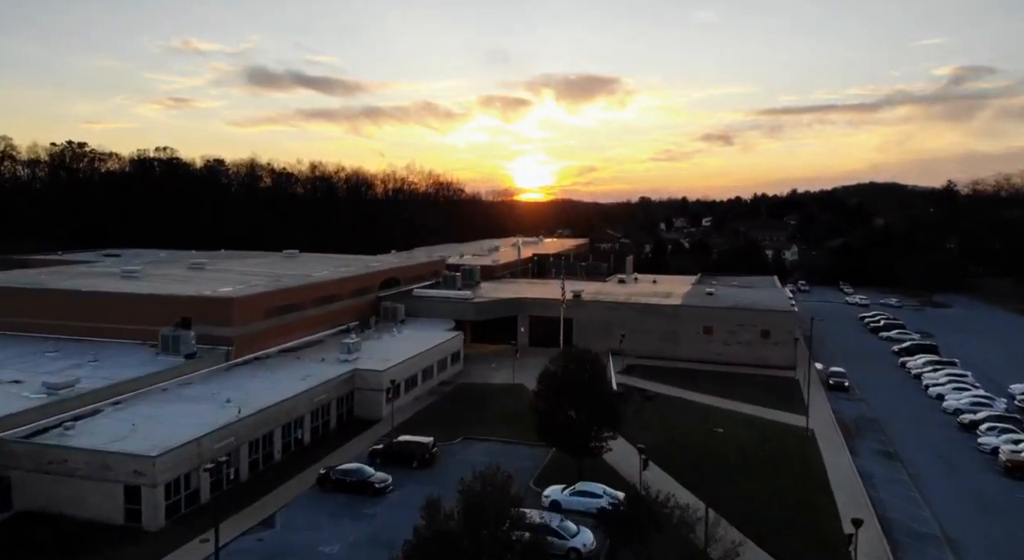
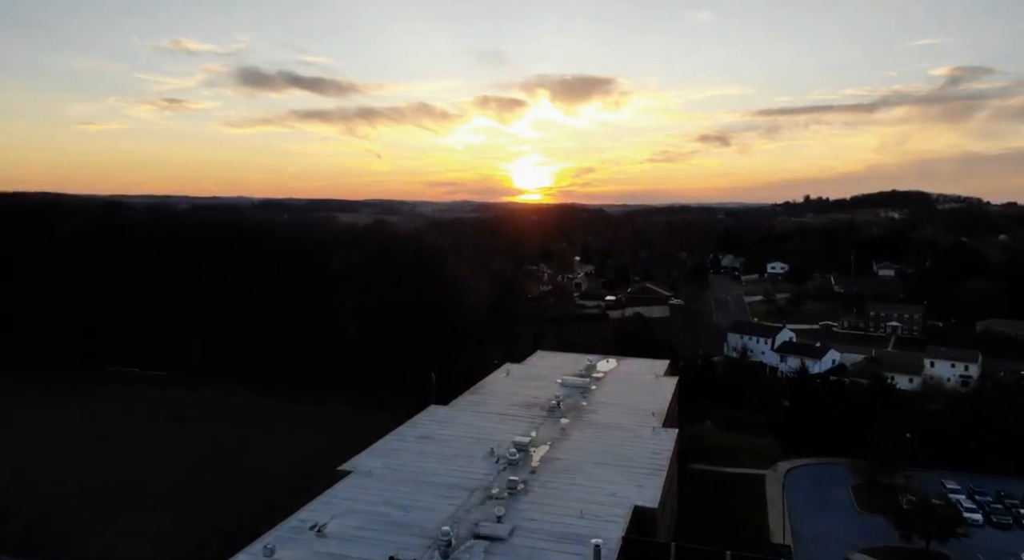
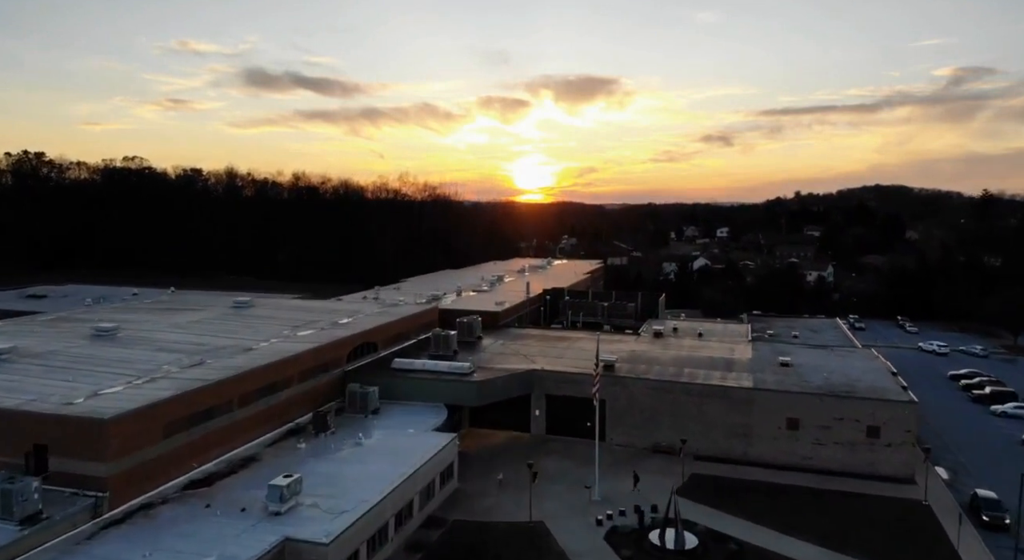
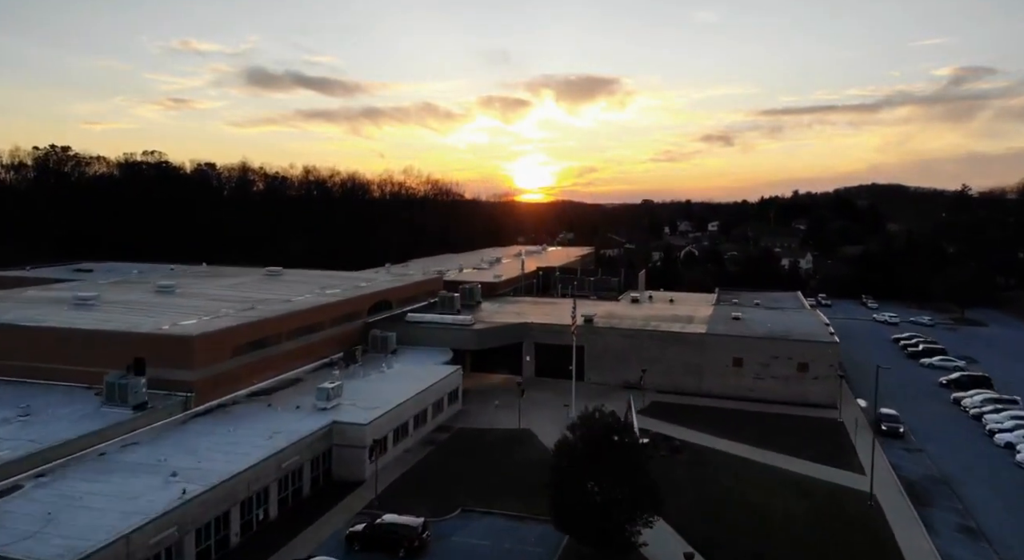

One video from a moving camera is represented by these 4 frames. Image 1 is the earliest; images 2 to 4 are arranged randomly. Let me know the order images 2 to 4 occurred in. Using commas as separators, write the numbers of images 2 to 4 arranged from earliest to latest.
4, 3, 2
